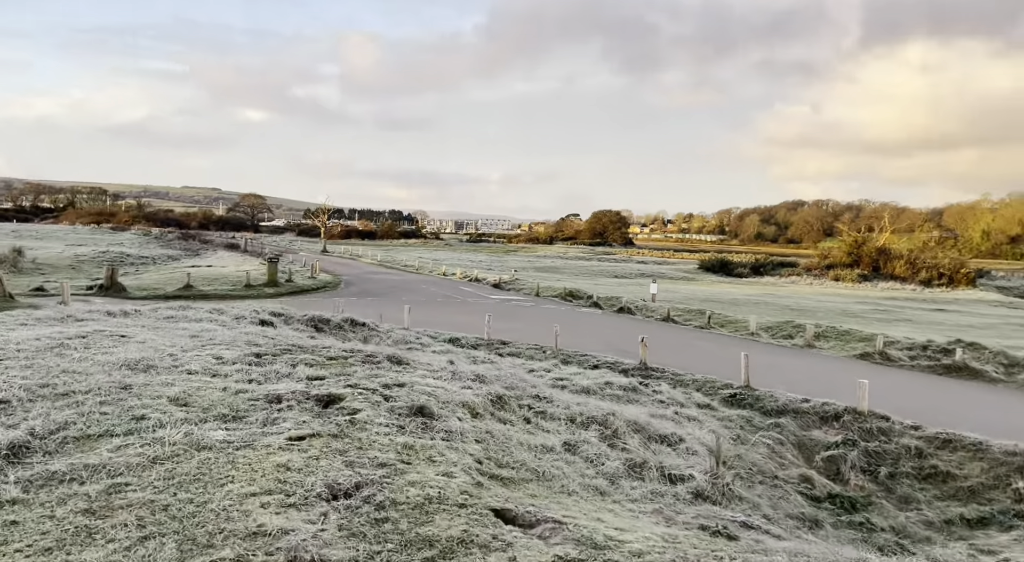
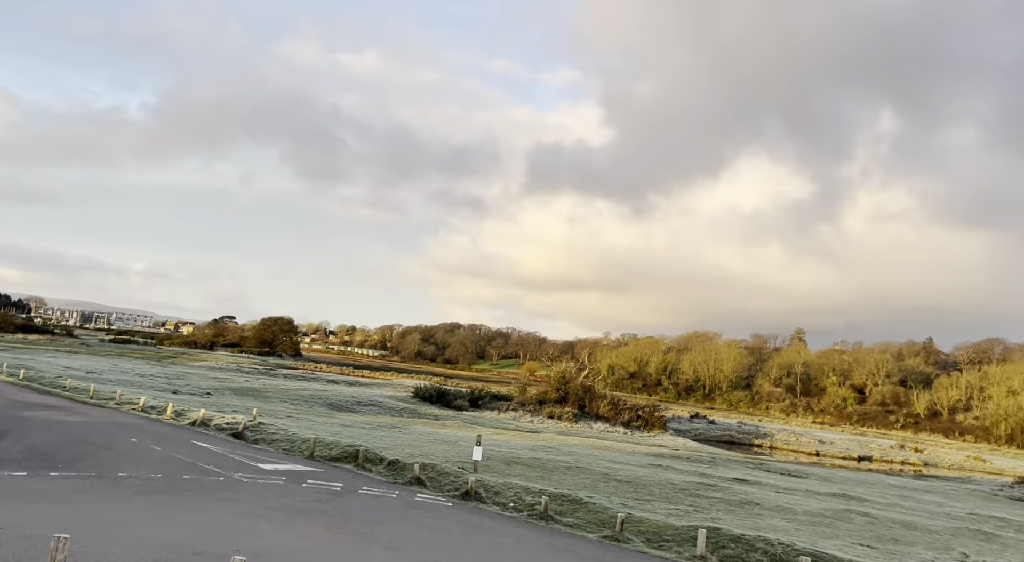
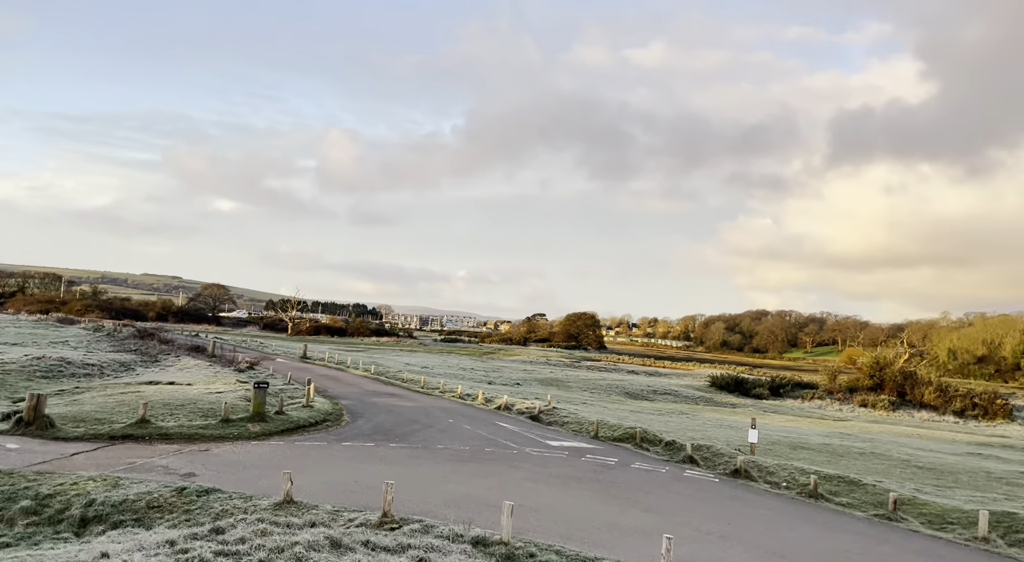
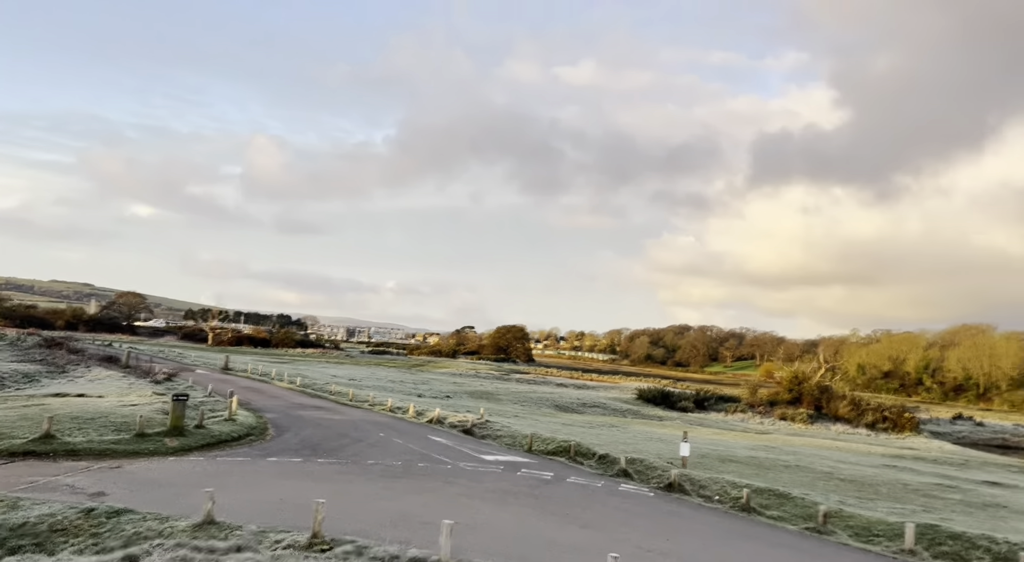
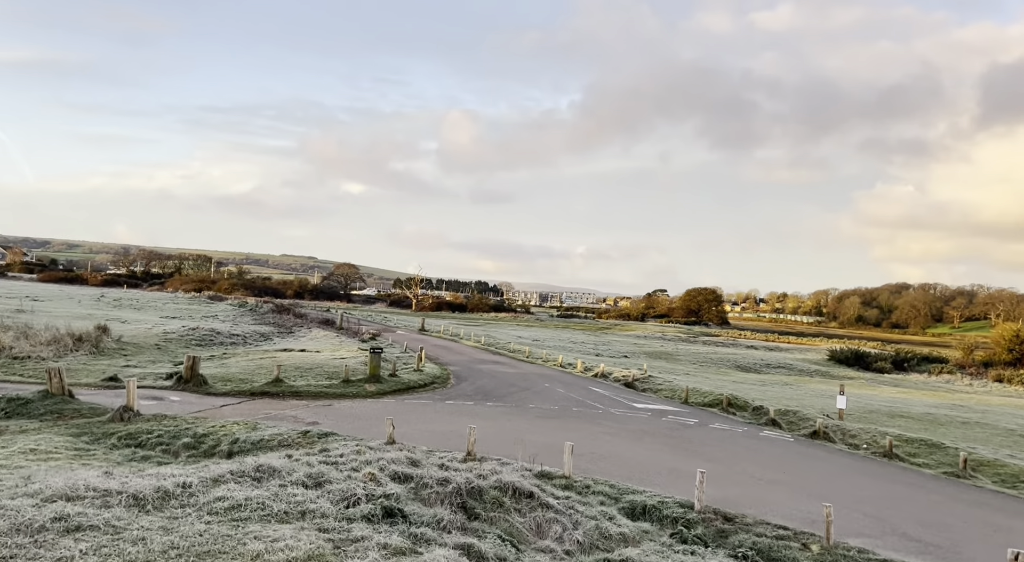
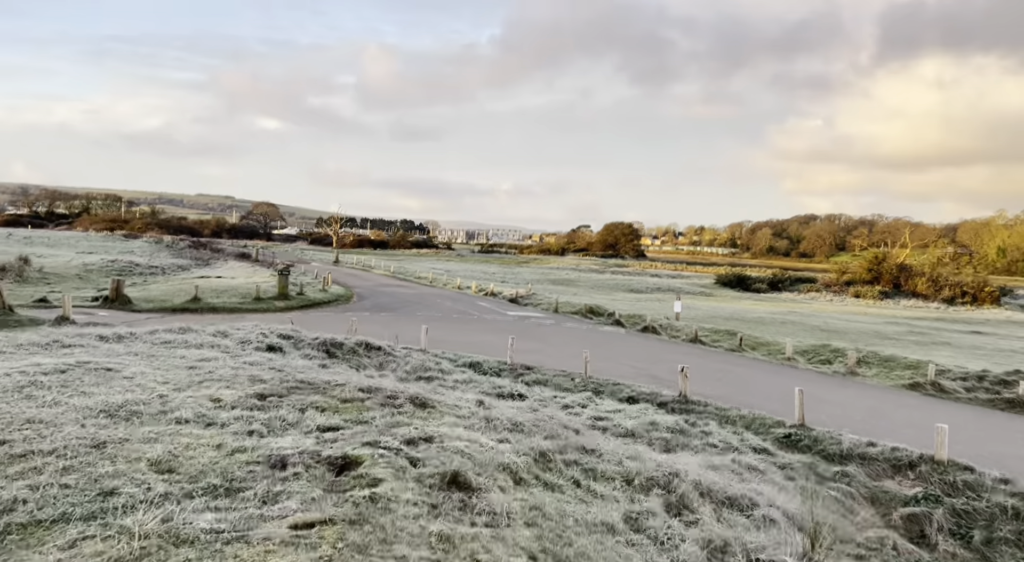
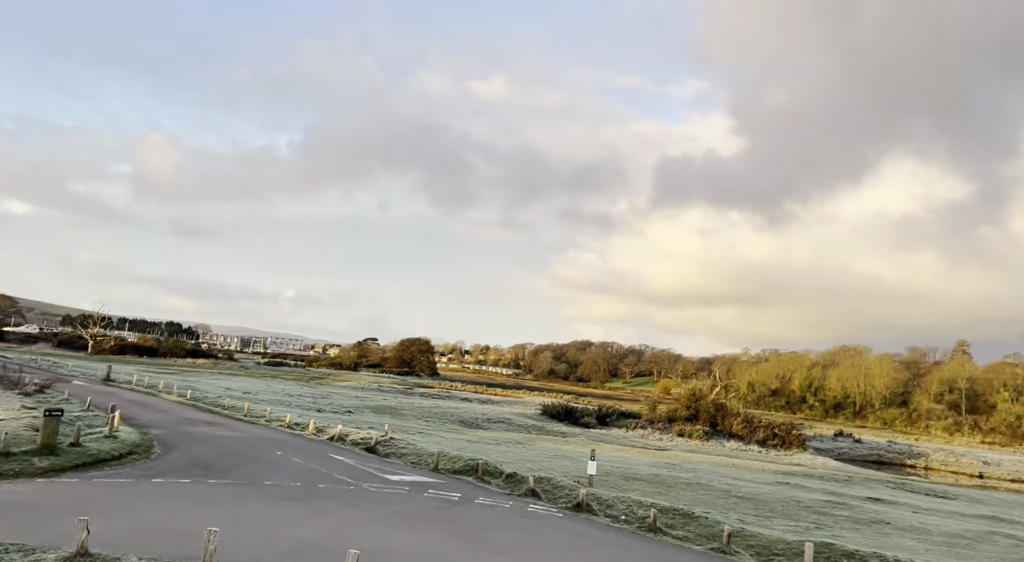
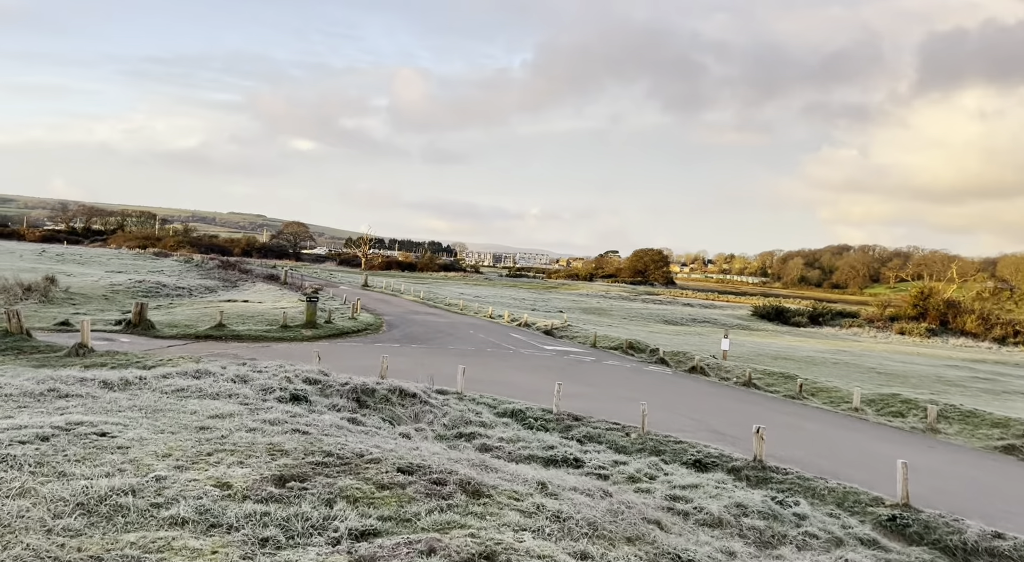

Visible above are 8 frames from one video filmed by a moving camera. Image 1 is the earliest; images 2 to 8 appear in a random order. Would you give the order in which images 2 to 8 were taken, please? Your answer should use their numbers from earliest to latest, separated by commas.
6, 8, 5, 3, 4, 7, 2
